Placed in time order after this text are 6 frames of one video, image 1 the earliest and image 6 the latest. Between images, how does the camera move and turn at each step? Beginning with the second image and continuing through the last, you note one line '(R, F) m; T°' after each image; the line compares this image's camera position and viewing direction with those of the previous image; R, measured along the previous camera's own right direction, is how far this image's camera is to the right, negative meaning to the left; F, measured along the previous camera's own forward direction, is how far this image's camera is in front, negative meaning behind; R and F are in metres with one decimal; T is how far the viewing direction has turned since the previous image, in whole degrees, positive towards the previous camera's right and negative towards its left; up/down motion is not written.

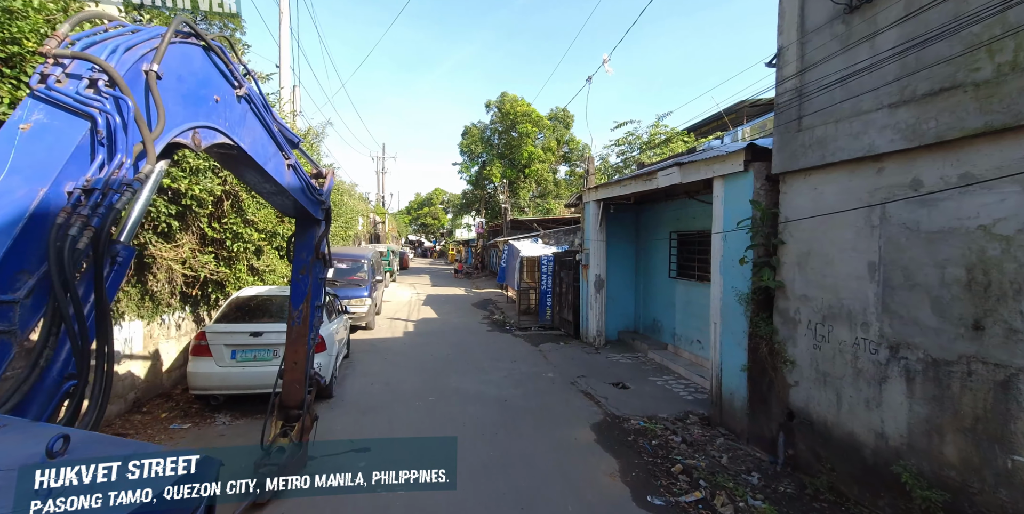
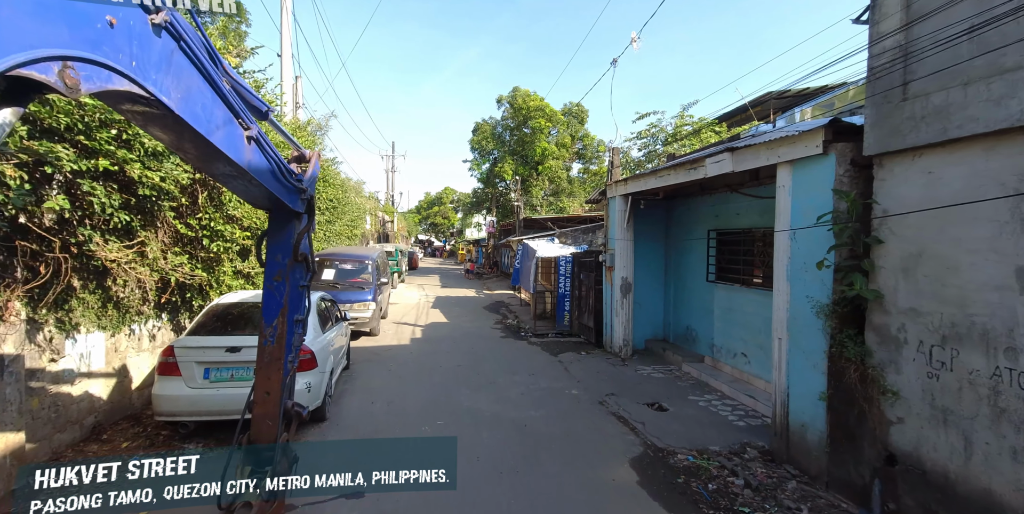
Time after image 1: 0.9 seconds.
(-0.1, +0.8) m; -1°
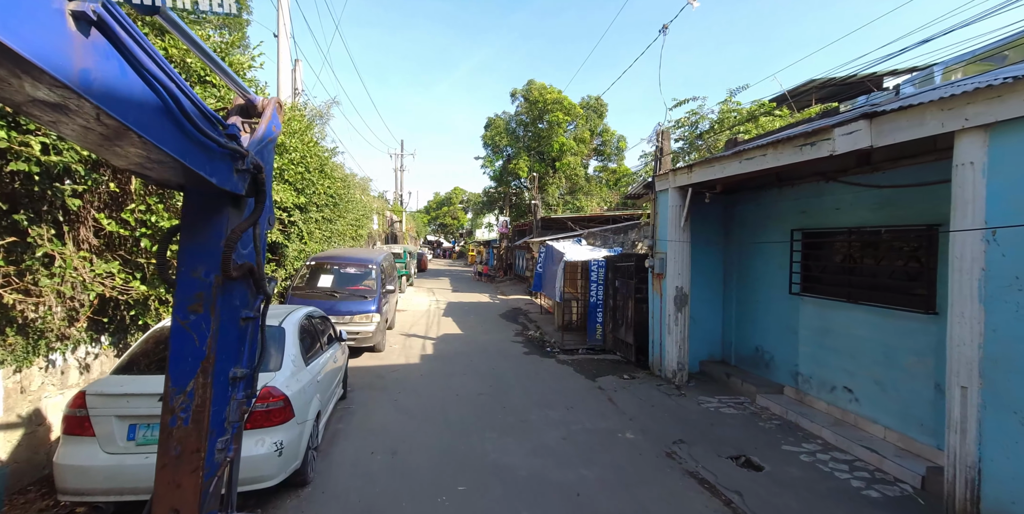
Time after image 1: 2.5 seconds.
(-0.3, +1.3) m; -1°
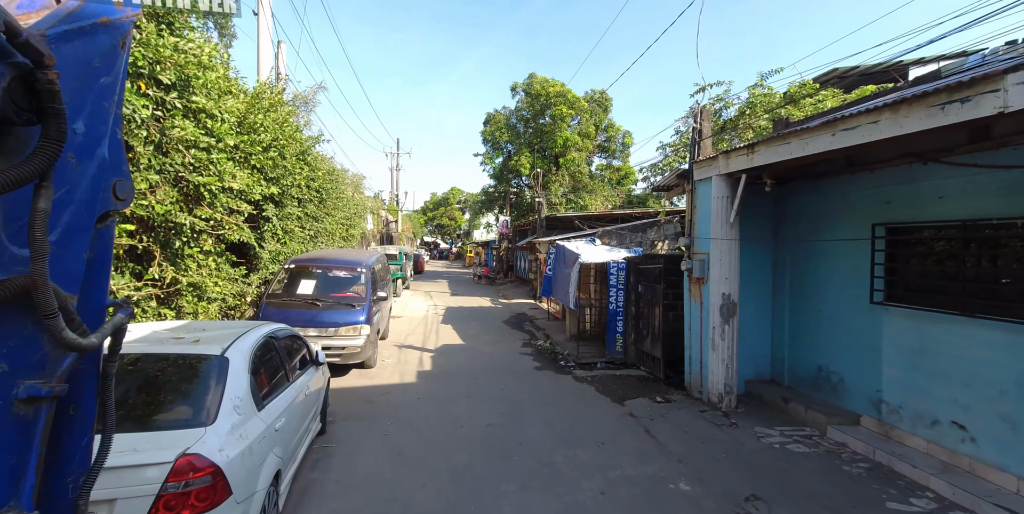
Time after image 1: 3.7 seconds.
(-0.2, +1.0) m; 0°
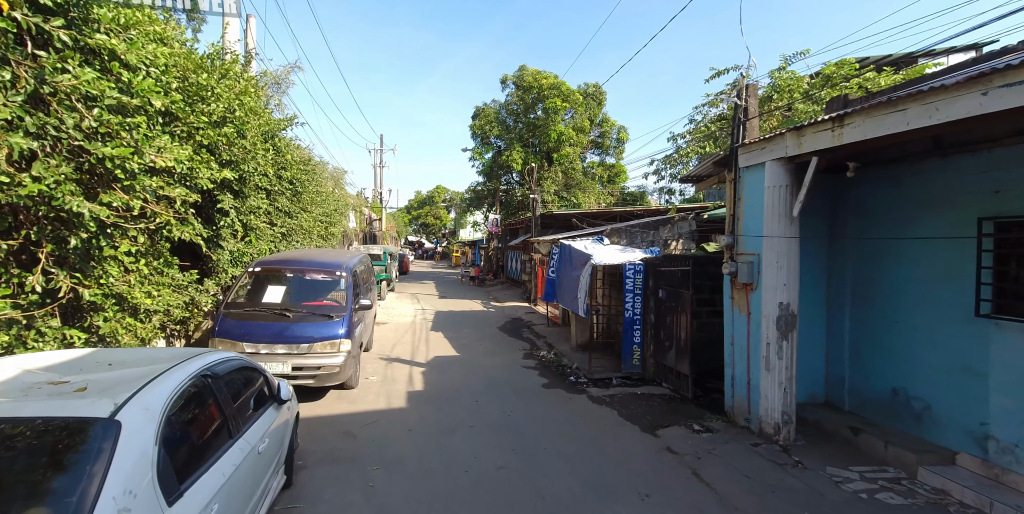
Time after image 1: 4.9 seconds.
(-0.3, +1.0) m; +2°
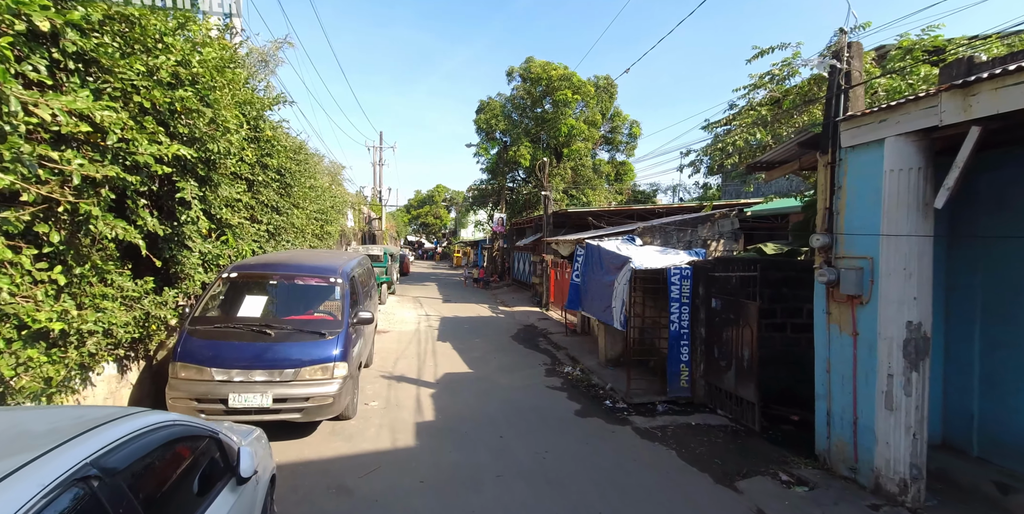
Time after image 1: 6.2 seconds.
(-0.4, +1.0) m; 0°
